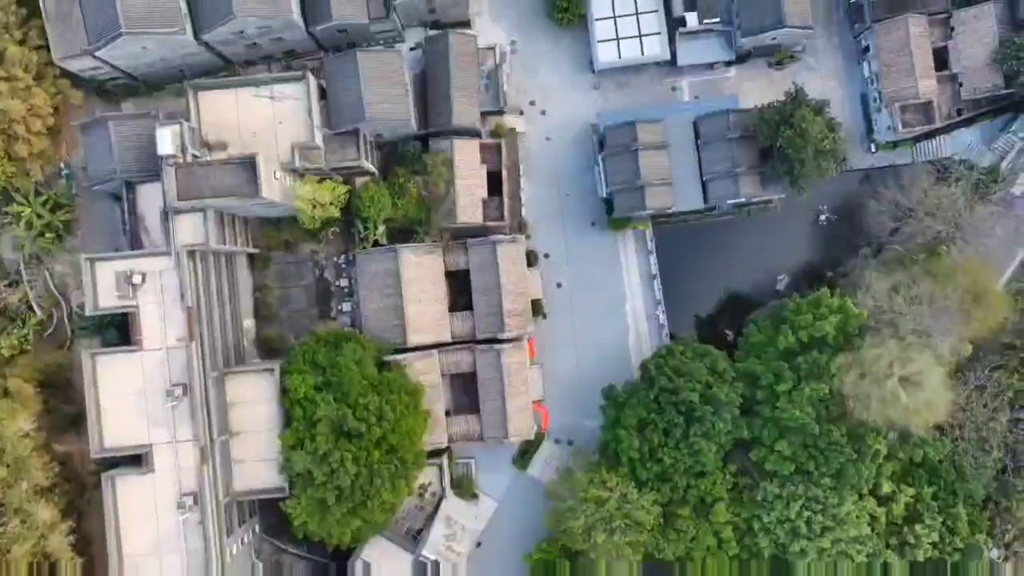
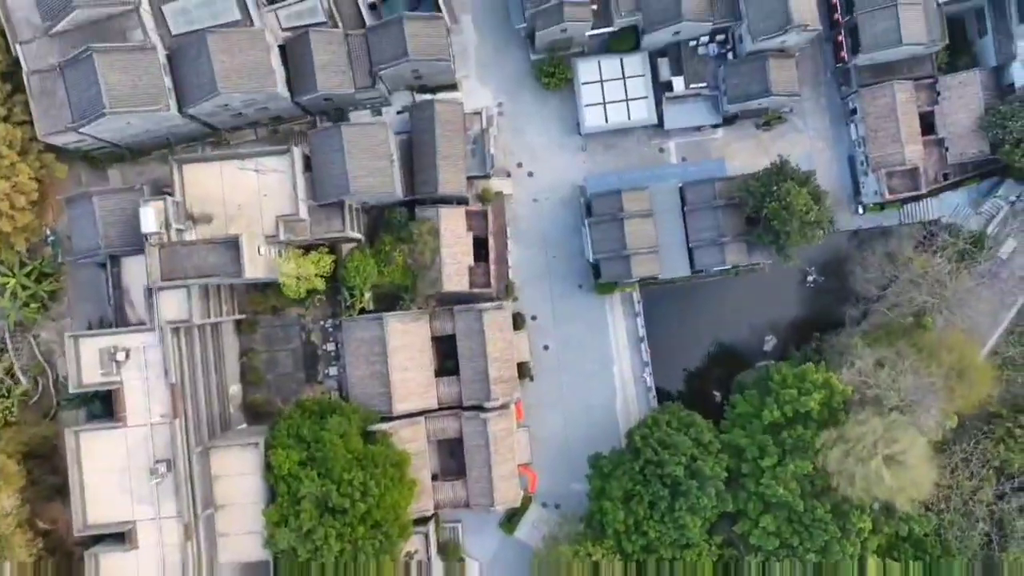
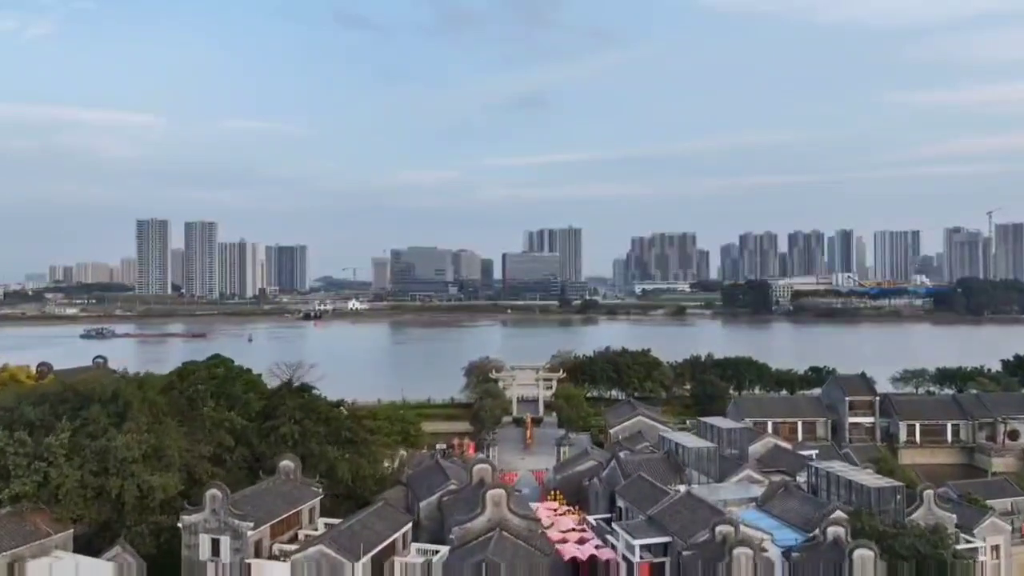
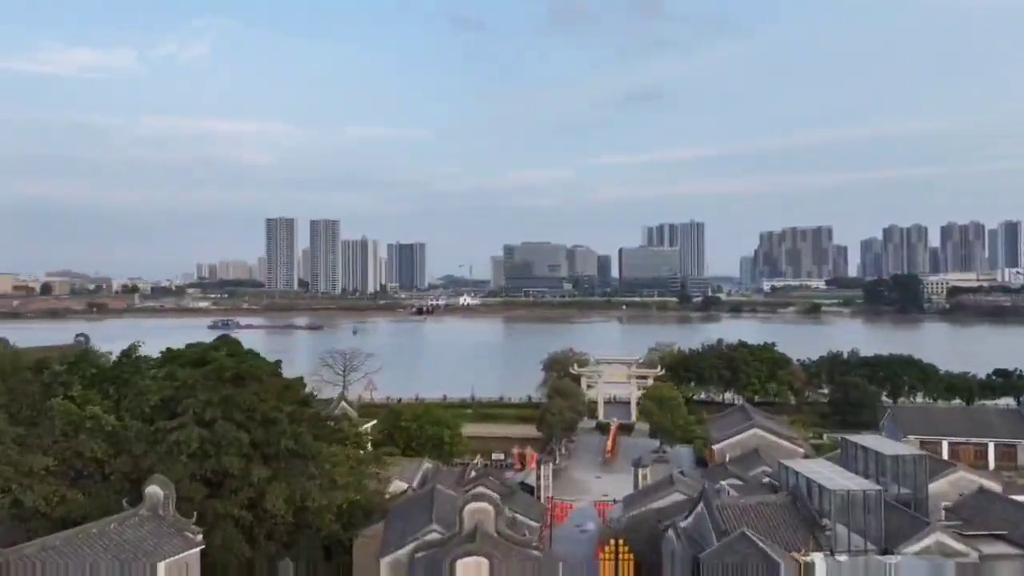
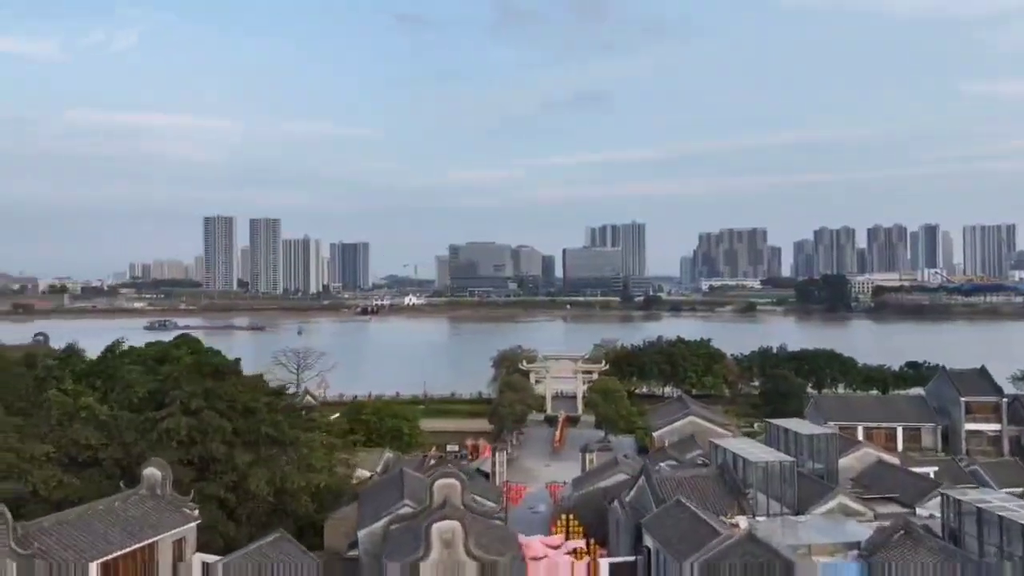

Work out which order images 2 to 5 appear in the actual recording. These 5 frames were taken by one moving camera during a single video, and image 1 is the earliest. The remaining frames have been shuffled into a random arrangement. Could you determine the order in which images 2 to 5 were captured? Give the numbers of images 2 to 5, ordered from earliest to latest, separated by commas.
2, 3, 5, 4
